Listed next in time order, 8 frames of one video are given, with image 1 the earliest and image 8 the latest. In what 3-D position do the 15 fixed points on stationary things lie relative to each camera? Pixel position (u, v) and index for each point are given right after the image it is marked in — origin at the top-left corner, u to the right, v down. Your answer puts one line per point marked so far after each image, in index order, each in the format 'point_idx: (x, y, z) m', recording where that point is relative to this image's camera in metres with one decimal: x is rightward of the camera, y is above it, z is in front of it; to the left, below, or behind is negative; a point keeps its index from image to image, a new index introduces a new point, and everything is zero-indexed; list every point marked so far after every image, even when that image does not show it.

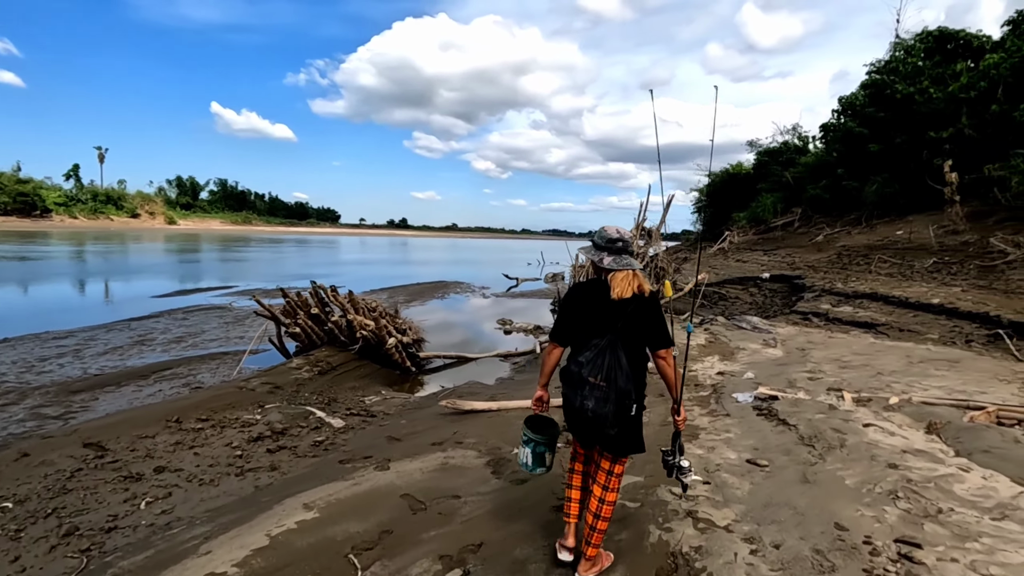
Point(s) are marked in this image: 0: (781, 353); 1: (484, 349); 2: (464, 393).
0: (+3.4, -0.8, +6.9) m
1: (-0.6, -1.3, +11.5) m
2: (-0.6, -1.3, +6.8) m
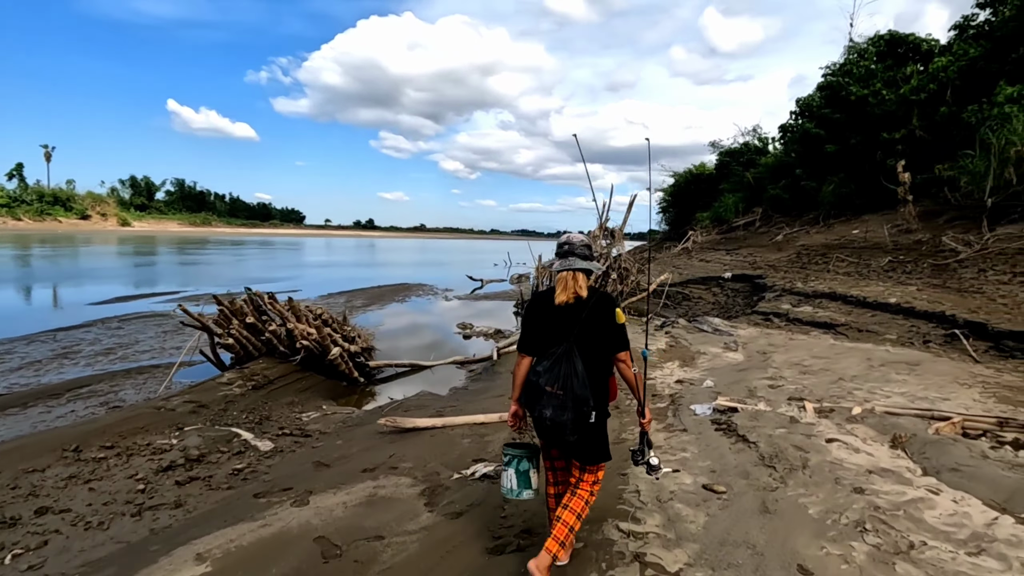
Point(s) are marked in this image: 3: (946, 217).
0: (+2.8, -0.9, +6.7) m
1: (-1.5, -1.4, +11.1) m
2: (-1.2, -1.4, +6.3) m
3: (+11.5, +1.9, +14.2) m
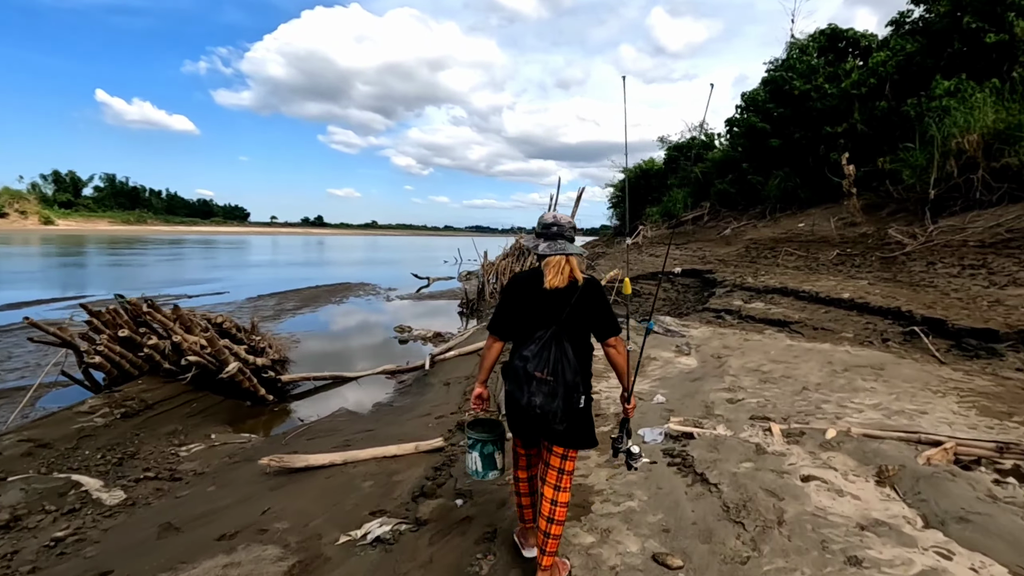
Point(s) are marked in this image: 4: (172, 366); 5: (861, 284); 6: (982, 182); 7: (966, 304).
0: (+2.0, -0.8, +6.0) m
1: (-2.6, -1.4, +10.1) m
2: (-1.9, -1.4, +5.3) m
3: (+10.0, +2.1, +14.3) m
4: (-3.9, -0.9, +6.1) m
5: (+5.9, +0.1, +9.1) m
6: (+9.9, +2.3, +11.3) m
7: (+5.8, -0.2, +6.9) m
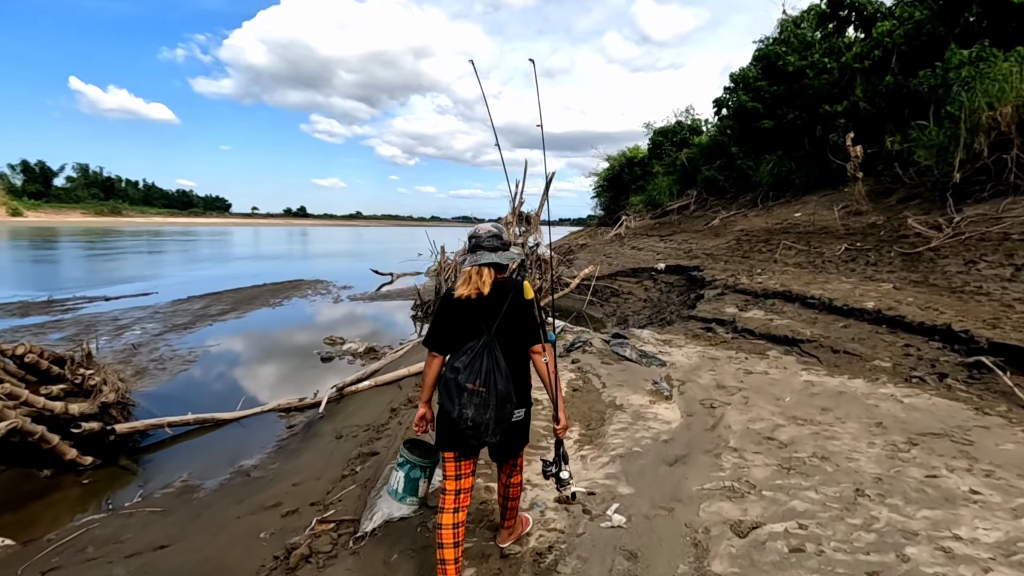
0: (+1.3, -1.0, +4.2) m
1: (-3.5, -1.6, +8.1) m
2: (-2.7, -1.6, +3.4) m
3: (+9.0, +2.1, +12.5) m
4: (-4.6, -1.1, +4.1) m
5: (+5.1, 0.0, +7.3) m
6: (+9.0, +2.2, +9.5) m
7: (+5.0, -0.3, +5.1) m
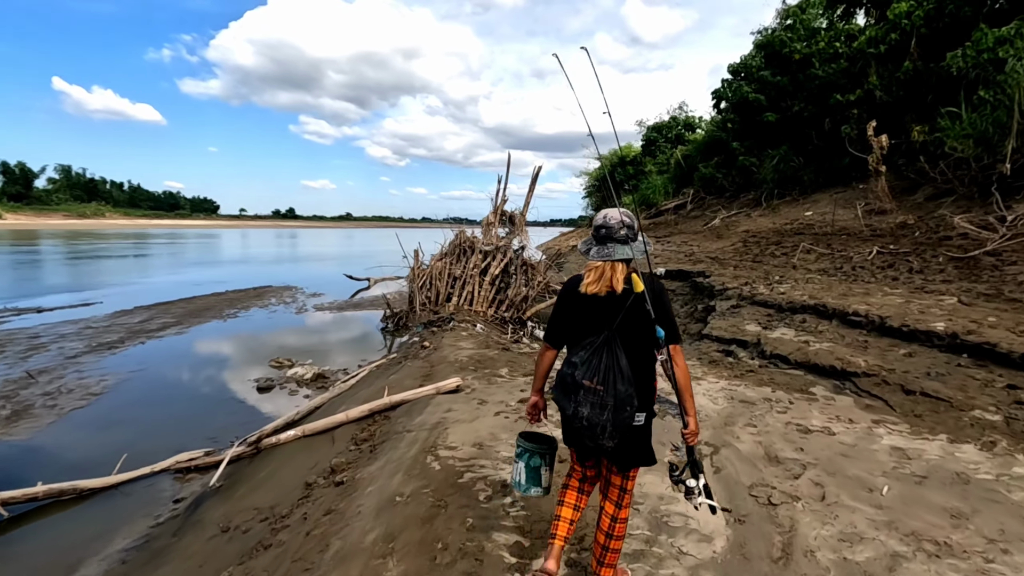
0: (+1.0, -1.2, +2.7) m
1: (-3.8, -1.8, +6.5) m
2: (-2.9, -1.8, +1.8) m
3: (+8.6, +2.0, +11.1) m
4: (-4.9, -1.3, +2.5) m
5: (+4.8, -0.2, +5.9) m
6: (+8.6, +2.1, +8.2) m
7: (+4.8, -0.5, +3.6) m
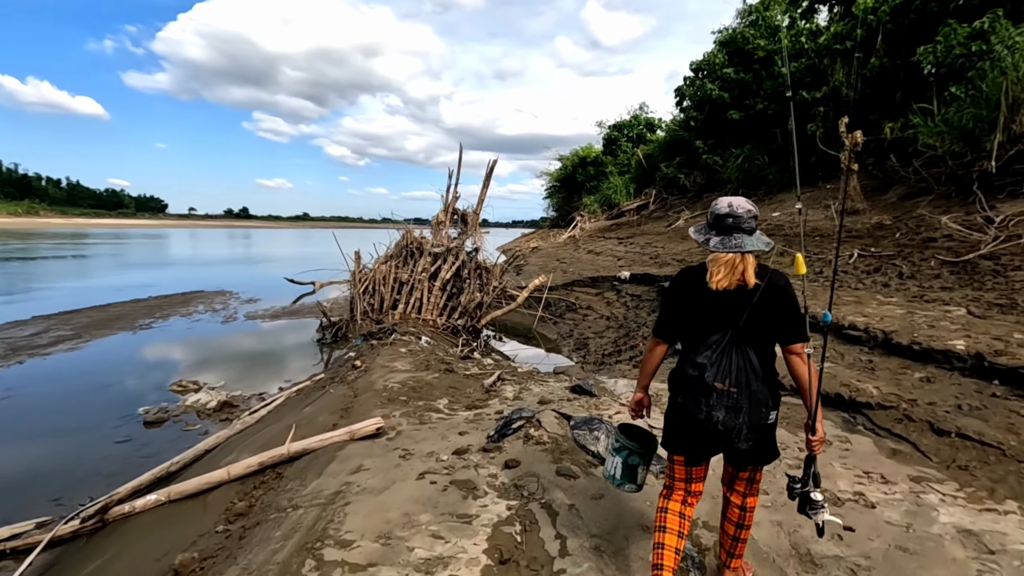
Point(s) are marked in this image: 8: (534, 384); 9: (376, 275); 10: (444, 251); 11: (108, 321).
0: (+0.7, -1.3, +1.6) m
1: (-4.4, -1.9, +5.1) m
2: (-3.1, -1.9, +0.5) m
3: (+7.7, +1.9, +10.6) m
4: (-5.2, -1.4, +1.0) m
5: (+4.2, -0.3, +5.1) m
6: (+7.9, +2.0, +7.7) m
7: (+4.4, -0.6, +2.8) m
8: (+0.2, -1.0, +5.5) m
9: (-2.9, +0.3, +11.4) m
10: (-1.4, +0.8, +11.2) m
11: (-9.1, -0.8, +12.1) m
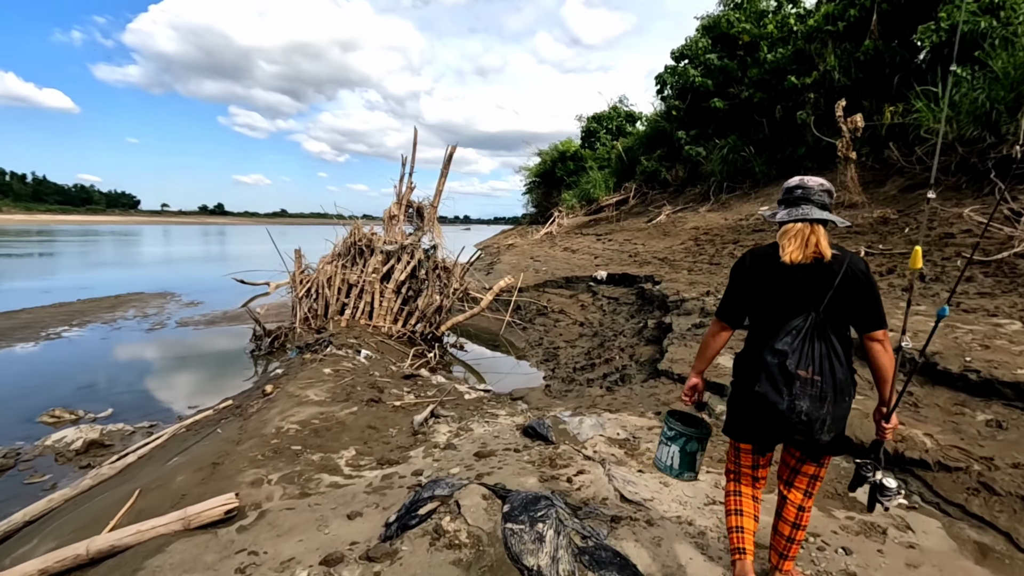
0: (+0.3, -1.4, +0.4) m
1: (-4.8, -2.0, +3.8) m
2: (-3.5, -2.1, -0.8) m
3: (+7.0, +1.9, +9.6) m
4: (-5.5, -1.5, -0.4) m
5: (+3.7, -0.3, +4.0) m
6: (+7.3, +2.0, +6.7) m
7: (+4.0, -0.6, +1.8) m
8: (-0.3, -1.1, +4.3) m
9: (-3.6, +0.2, +10.0) m
10: (-2.1, +0.7, +9.9) m
11: (-9.8, -0.9, +10.5) m
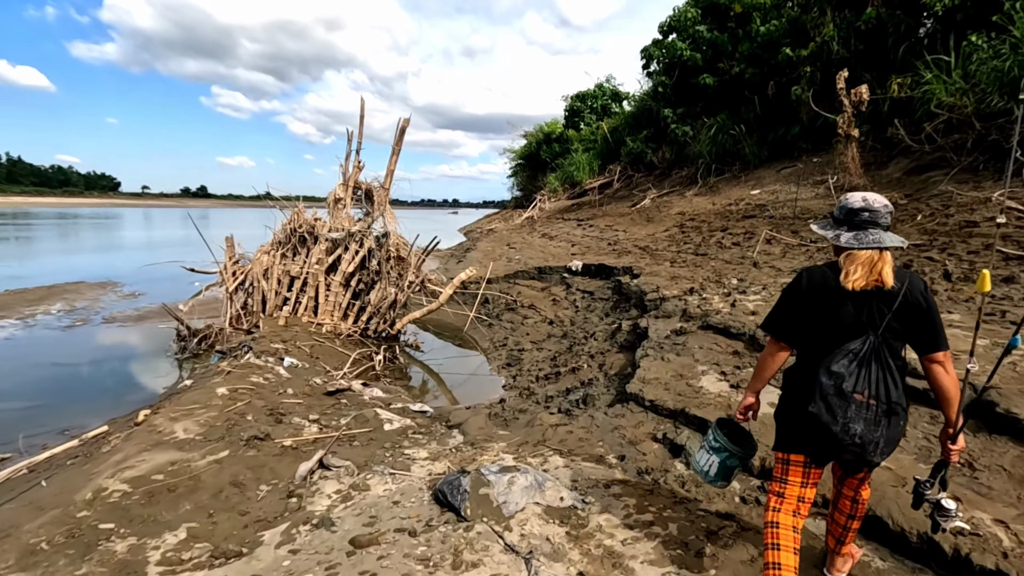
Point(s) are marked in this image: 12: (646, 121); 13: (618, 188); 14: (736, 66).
0: (-0.1, -1.5, -0.6) m
1: (-5.3, -2.1, +2.6) m
2: (-3.9, -2.3, -1.9) m
3: (+6.4, +2.0, +8.6) m
4: (-5.9, -1.7, -1.5) m
5: (+3.2, -0.4, +3.0) m
6: (+6.8, +2.0, +5.7) m
7: (+3.5, -0.8, +0.8) m
8: (-0.8, -1.1, +3.3) m
9: (-4.2, +0.3, +8.8) m
10: (-2.7, +0.8, +8.7) m
11: (-10.5, -0.7, +9.3) m
12: (+4.6, +5.8, +18.5) m
13: (+3.6, +3.4, +18.2) m
14: (+5.9, +5.9, +14.0) m
